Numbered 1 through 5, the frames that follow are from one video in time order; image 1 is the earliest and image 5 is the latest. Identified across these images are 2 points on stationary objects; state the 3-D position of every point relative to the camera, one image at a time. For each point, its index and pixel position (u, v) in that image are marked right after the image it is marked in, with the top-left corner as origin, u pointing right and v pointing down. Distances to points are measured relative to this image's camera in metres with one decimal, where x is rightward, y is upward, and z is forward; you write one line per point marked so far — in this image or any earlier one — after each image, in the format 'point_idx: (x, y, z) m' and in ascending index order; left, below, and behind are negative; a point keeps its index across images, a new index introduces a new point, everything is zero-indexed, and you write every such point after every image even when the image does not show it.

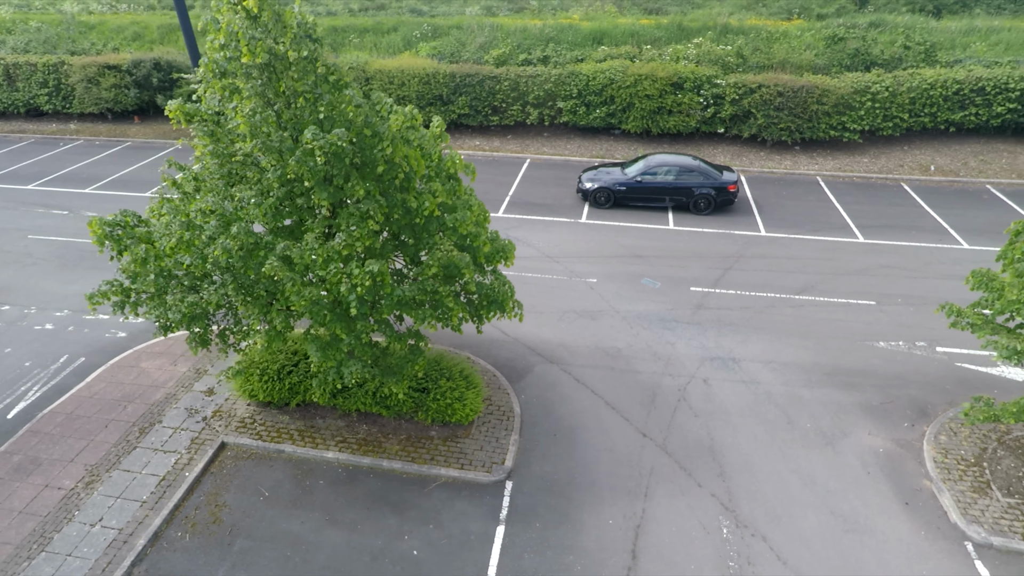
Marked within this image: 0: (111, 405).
0: (-7.6, -2.2, +10.5) m
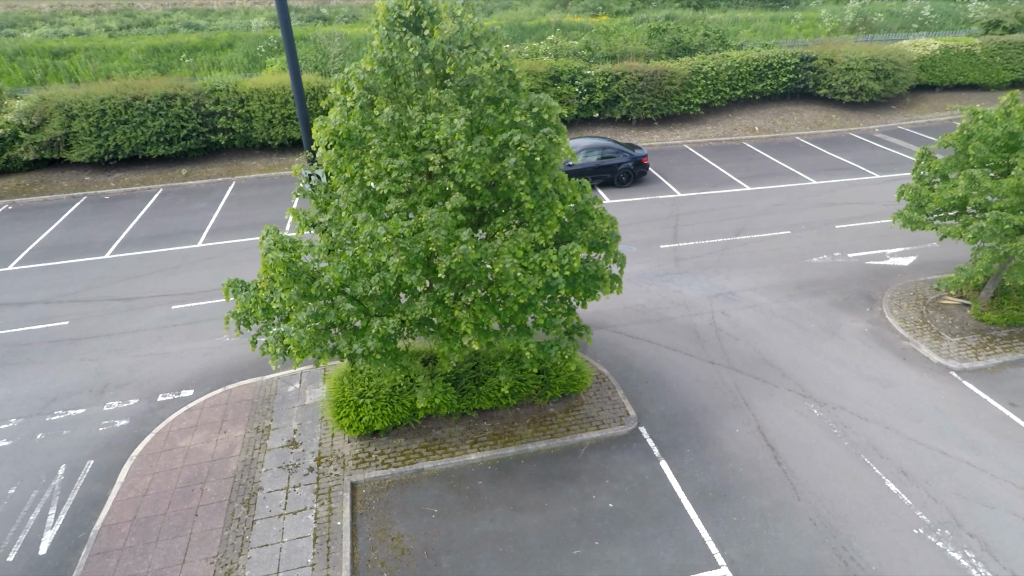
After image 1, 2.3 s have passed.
0: (-5.4, -3.3, +9.1) m
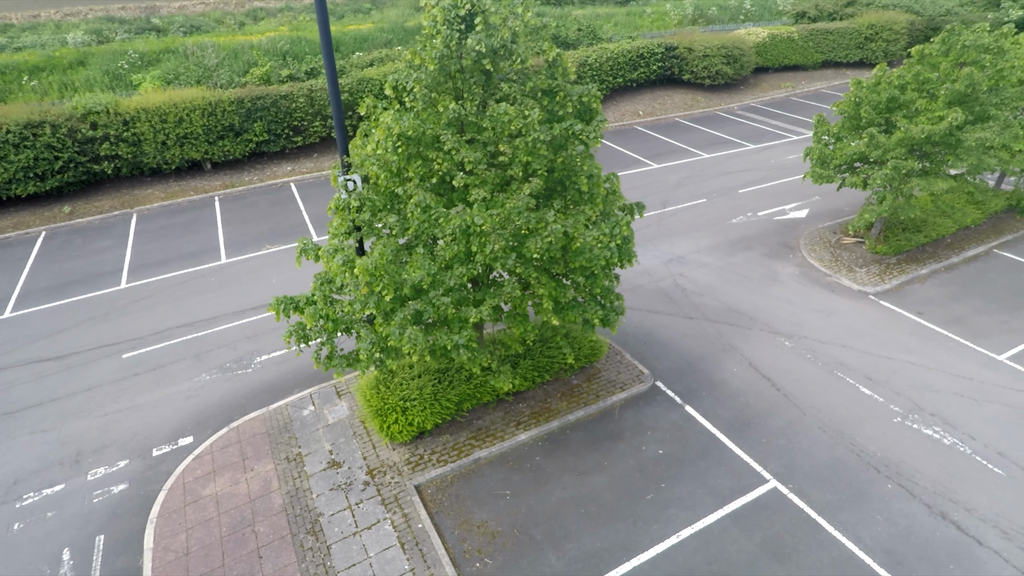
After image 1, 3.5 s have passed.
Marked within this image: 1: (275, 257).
0: (-4.2, -3.8, +8.4) m
1: (-6.7, +0.8, +15.7) m
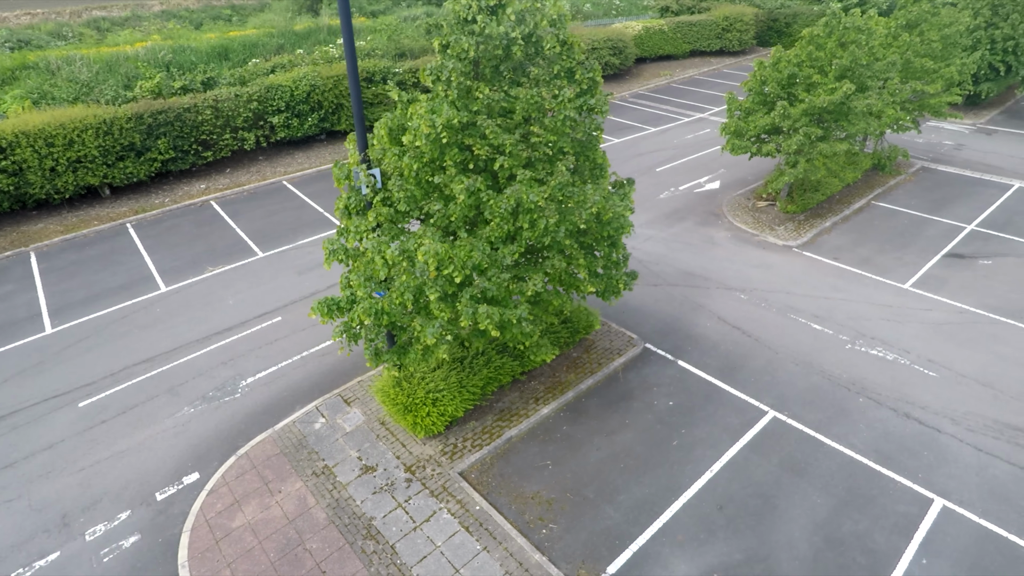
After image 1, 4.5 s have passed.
0: (-3.3, -4.0, +8.0) m
1: (-7.7, +0.2, +14.7) m
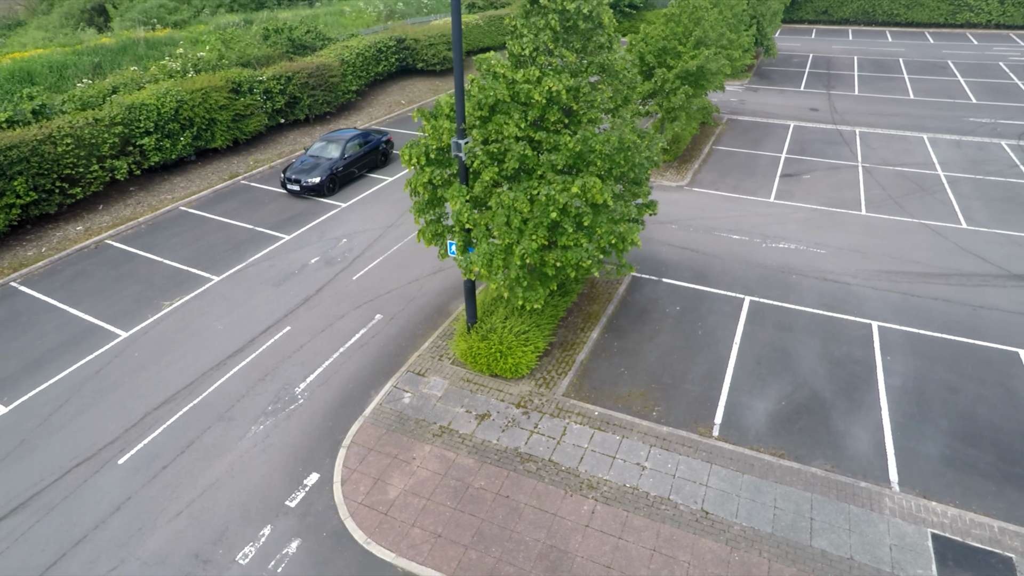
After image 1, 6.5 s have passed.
0: (-0.7, -3.4, +8.7) m
1: (-7.8, -0.5, +13.5) m
